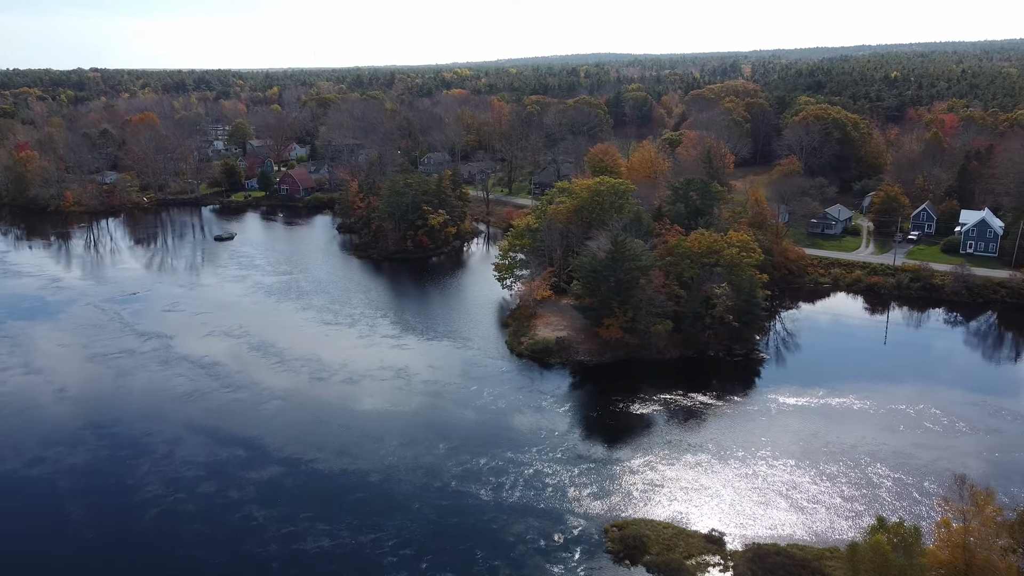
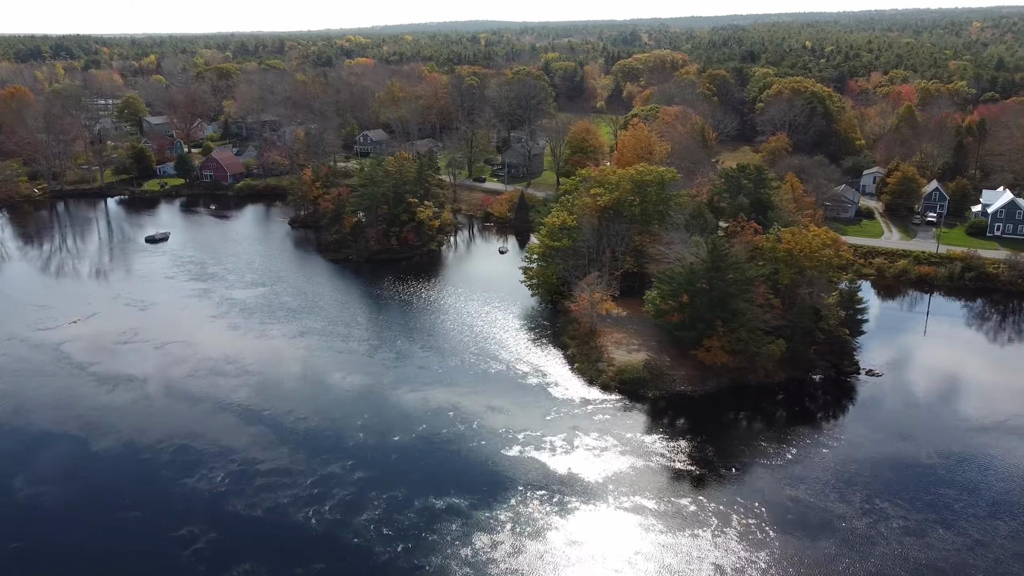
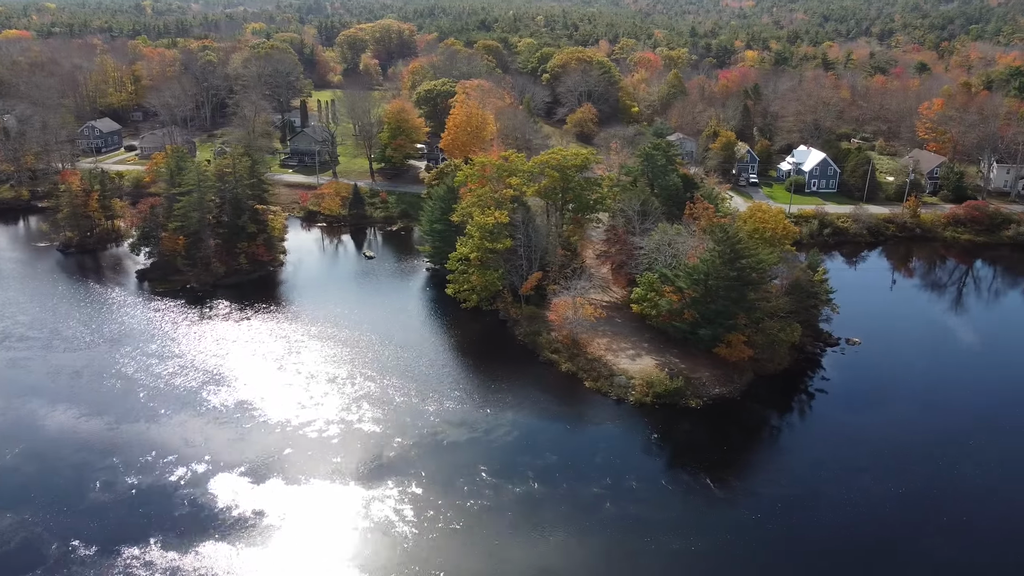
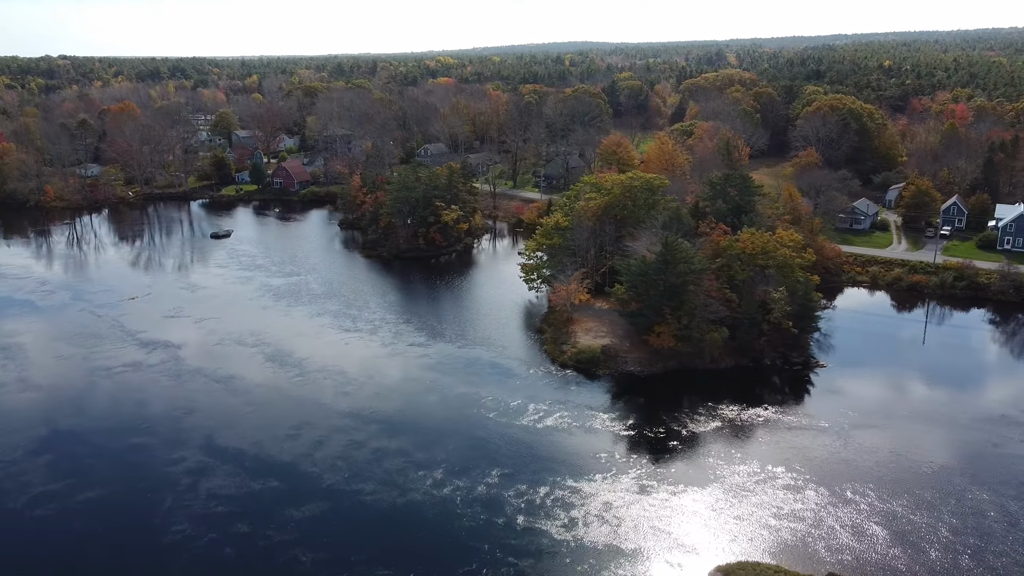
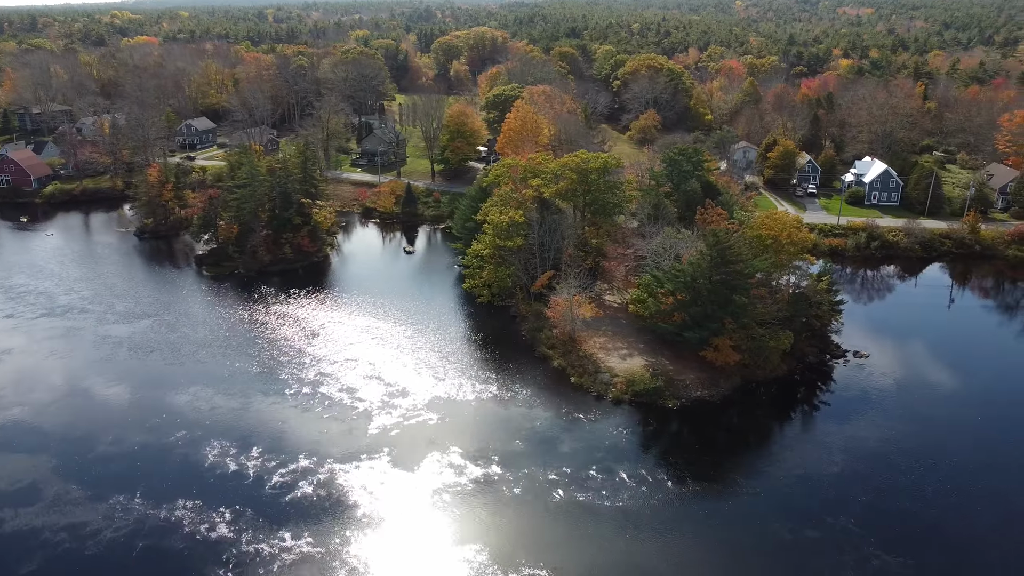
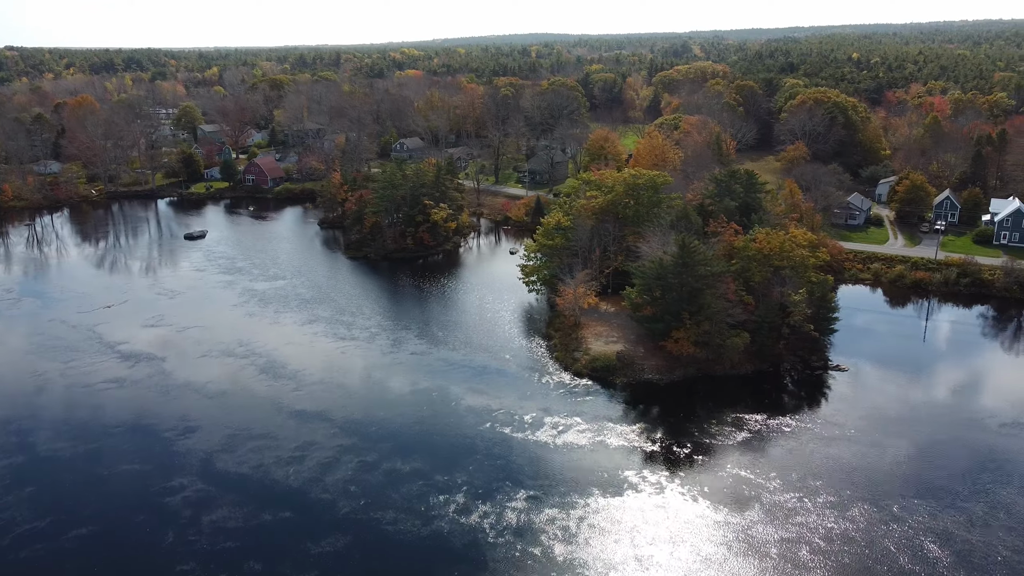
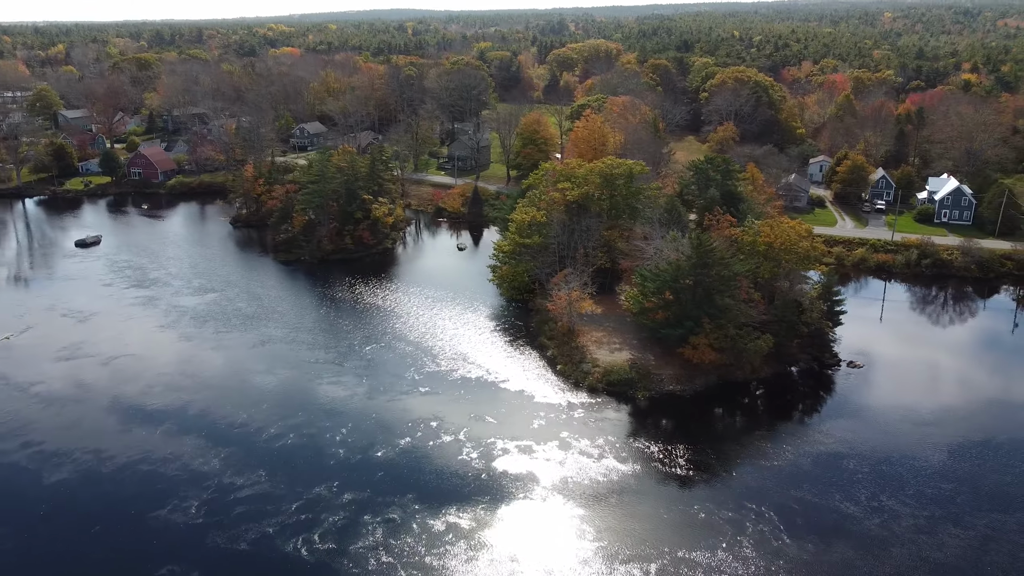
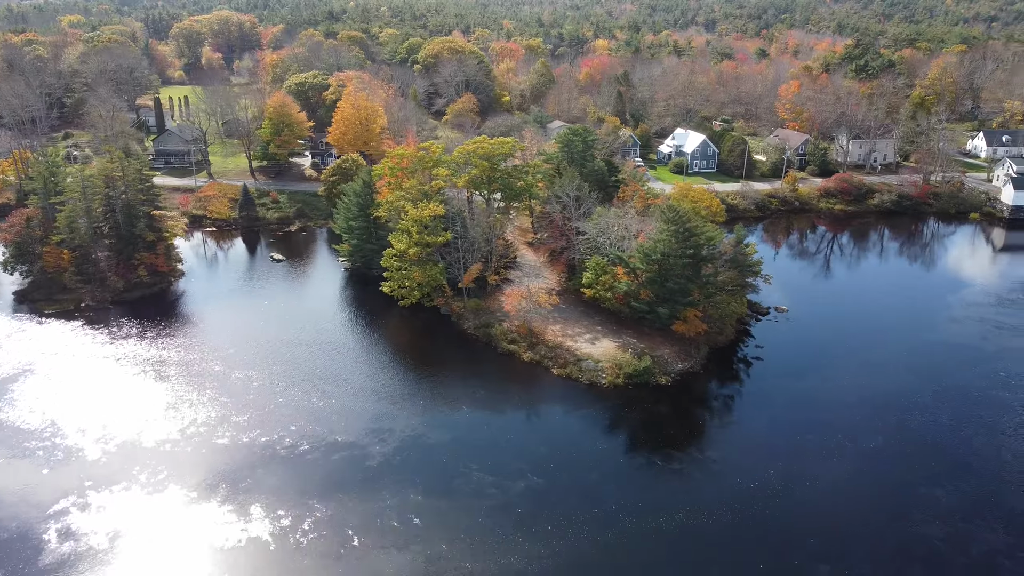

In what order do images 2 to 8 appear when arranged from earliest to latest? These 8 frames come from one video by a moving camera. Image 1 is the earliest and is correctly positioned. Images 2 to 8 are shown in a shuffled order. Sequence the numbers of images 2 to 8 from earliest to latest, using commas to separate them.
4, 6, 2, 7, 5, 3, 8
